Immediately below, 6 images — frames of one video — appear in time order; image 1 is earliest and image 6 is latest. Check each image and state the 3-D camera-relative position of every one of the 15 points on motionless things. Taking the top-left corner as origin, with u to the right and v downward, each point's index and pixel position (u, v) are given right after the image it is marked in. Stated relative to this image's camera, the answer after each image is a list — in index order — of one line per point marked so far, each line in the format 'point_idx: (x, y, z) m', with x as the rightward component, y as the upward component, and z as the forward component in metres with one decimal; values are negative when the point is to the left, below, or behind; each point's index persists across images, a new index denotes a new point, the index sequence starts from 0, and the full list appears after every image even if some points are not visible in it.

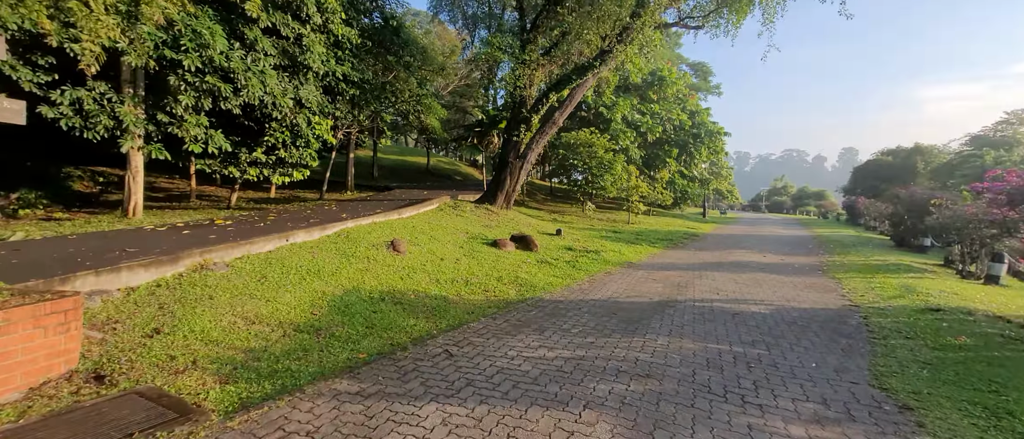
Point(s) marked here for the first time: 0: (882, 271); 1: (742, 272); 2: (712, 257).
0: (+7.7, -1.0, +9.9) m
1: (+4.7, -1.1, +9.5) m
2: (+5.2, -1.0, +12.1) m
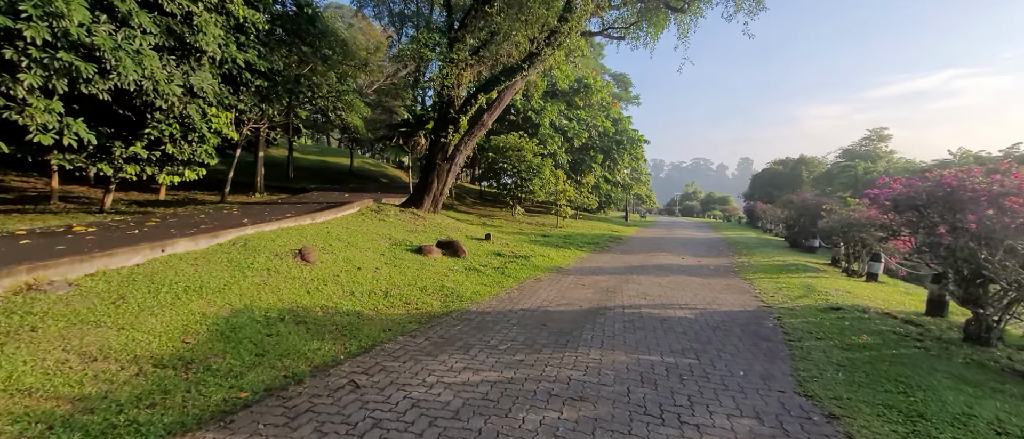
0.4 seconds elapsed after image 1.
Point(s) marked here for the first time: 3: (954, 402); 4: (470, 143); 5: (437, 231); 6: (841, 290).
0: (+6.1, -1.1, +10.5) m
1: (+3.2, -1.2, +9.7) m
2: (+3.3, -1.1, +12.3) m
3: (+3.3, -1.4, +3.5) m
4: (-1.3, +2.5, +15.0) m
5: (-2.0, -0.3, +12.8) m
6: (+5.7, -1.2, +8.2) m
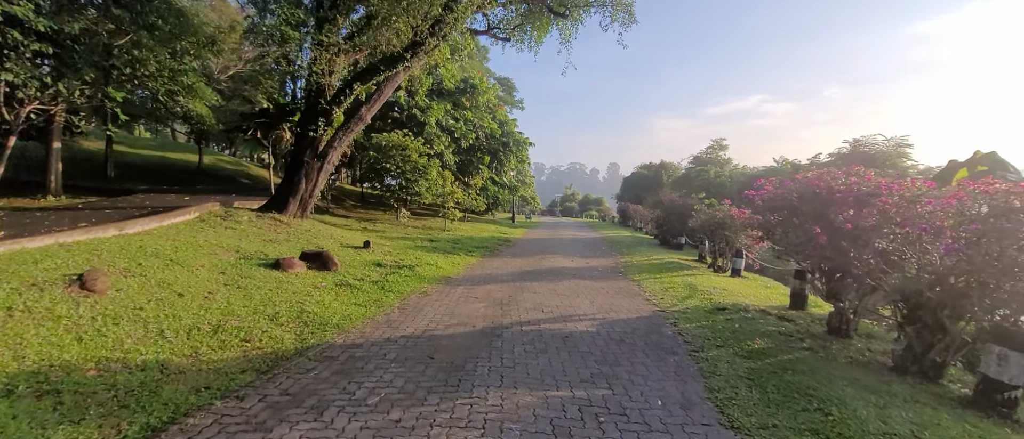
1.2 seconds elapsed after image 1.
0: (+3.5, -1.2, +10.8) m
1: (+0.9, -1.2, +9.4) m
2: (+0.4, -1.2, +11.9) m
3: (+2.5, -1.4, +3.3) m
4: (-4.8, +2.3, +13.4) m
5: (-4.9, -0.5, +11.1) m
6: (+3.7, -1.2, +8.4) m
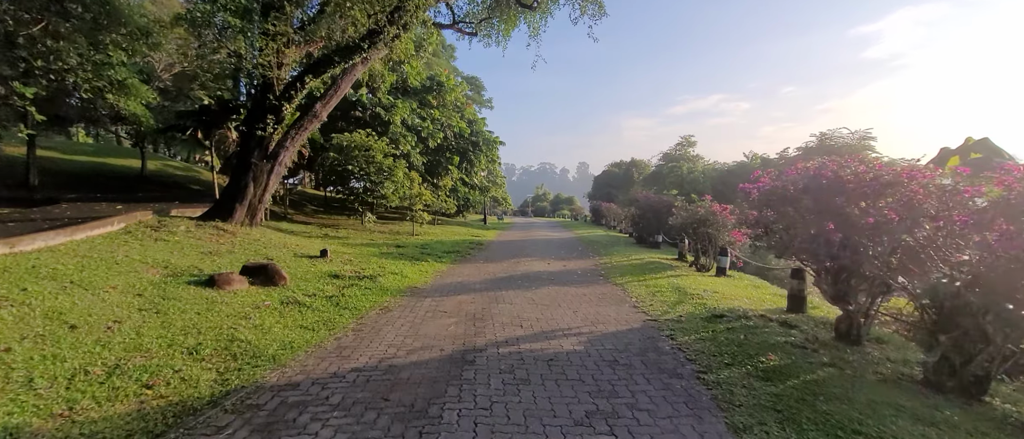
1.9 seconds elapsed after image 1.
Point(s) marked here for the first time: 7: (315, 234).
0: (+2.9, -1.1, +10.2) m
1: (+0.4, -1.2, +8.6) m
2: (-0.2, -1.2, +11.1) m
3: (+2.4, -1.4, +2.6) m
4: (-5.6, +2.1, +12.3) m
5: (-5.5, -0.7, +9.9) m
6: (+3.3, -1.2, +7.8) m
7: (-7.4, -0.5, +17.5) m
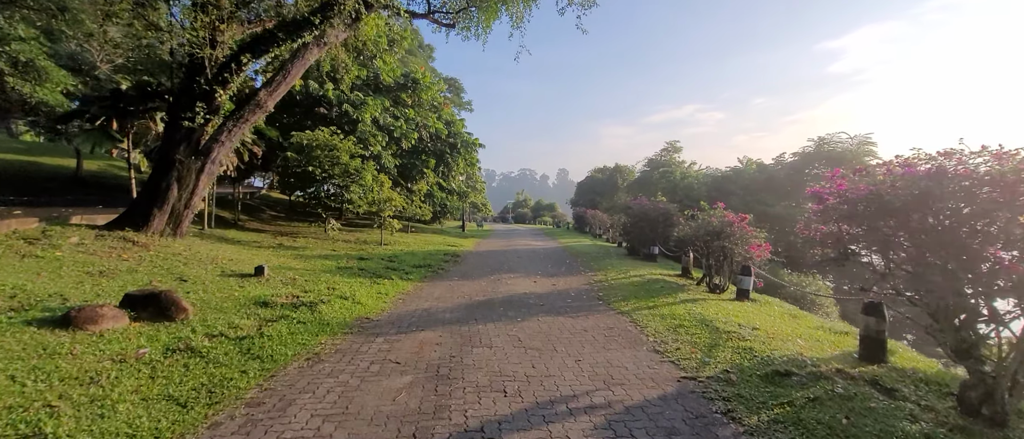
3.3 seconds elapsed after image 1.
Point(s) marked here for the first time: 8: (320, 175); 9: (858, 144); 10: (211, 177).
0: (+2.6, -1.3, +8.5) m
1: (+0.1, -1.4, +6.8) m
2: (-0.6, -1.4, +9.2) m
3: (+2.3, -1.5, +0.9) m
4: (-6.1, +1.9, +10.2) m
5: (-5.8, -0.8, +7.9) m
6: (+3.0, -1.4, +6.2) m
7: (-8.1, -0.8, +15.3) m
8: (-7.5, +1.7, +18.2) m
9: (+13.9, +3.1, +18.7) m
10: (-6.6, +1.0, +10.2) m
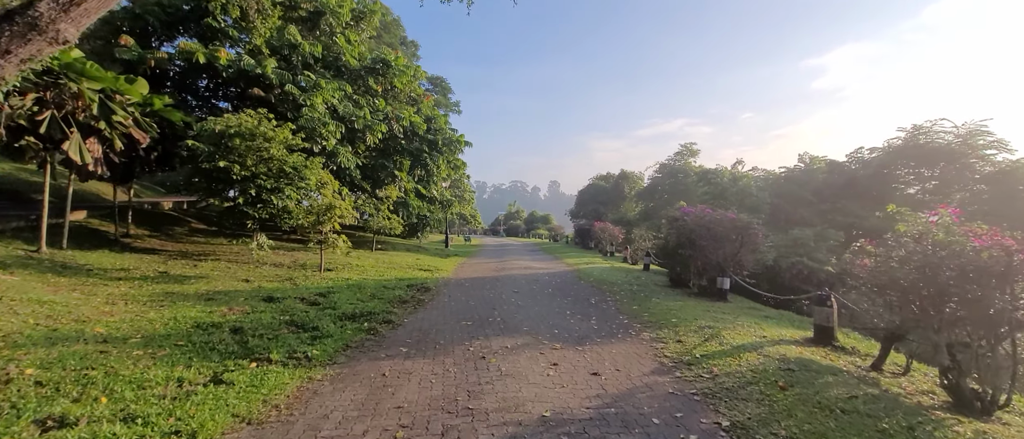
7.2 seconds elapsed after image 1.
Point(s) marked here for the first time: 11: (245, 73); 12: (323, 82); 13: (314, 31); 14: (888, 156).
0: (+2.6, -1.5, +3.4) m
1: (+0.2, -1.6, +1.7) m
2: (-0.6, -1.6, +4.1) m
3: (+2.5, -1.5, -4.2) m
4: (-6.1, +1.7, +5.1) m
5: (-5.8, -1.0, +2.7) m
6: (+3.0, -1.5, +1.1) m
7: (-8.2, -1.2, +10.1) m
8: (-7.7, +1.3, +13.0) m
9: (+13.7, +2.6, +14.0) m
10: (-6.6, +0.7, +5.1) m
11: (-9.3, +5.1, +16.1) m
12: (-6.9, +5.0, +16.6) m
13: (-8.1, +7.8, +19.1) m
14: (+12.2, +2.0, +15.1) m
